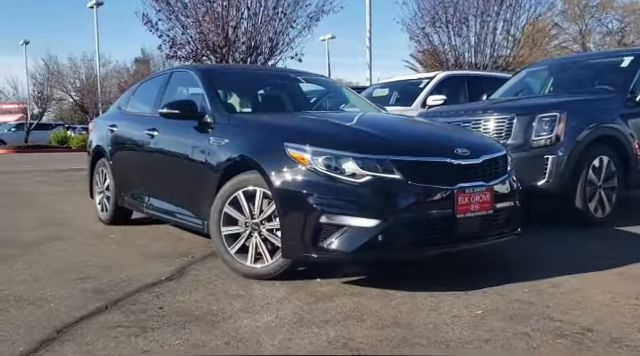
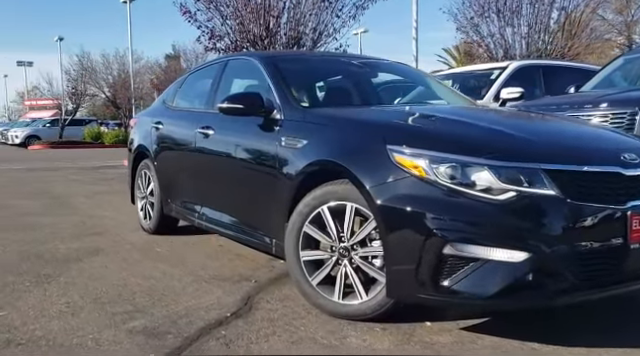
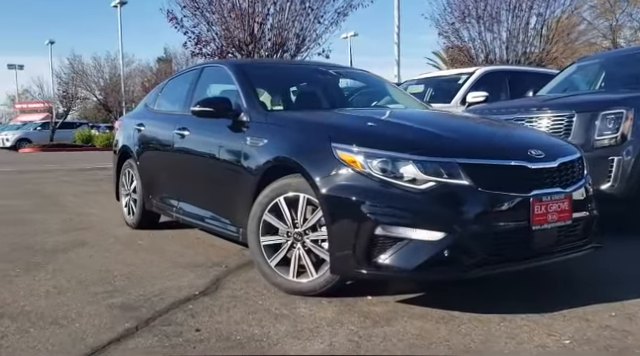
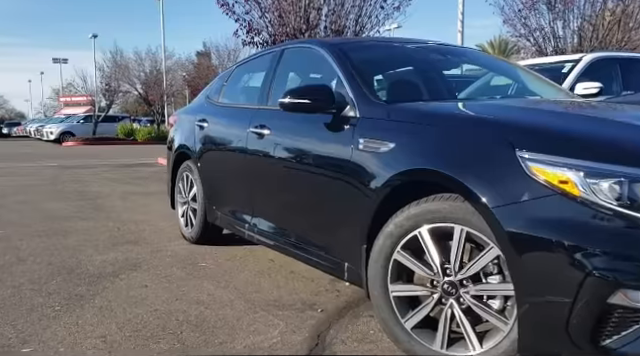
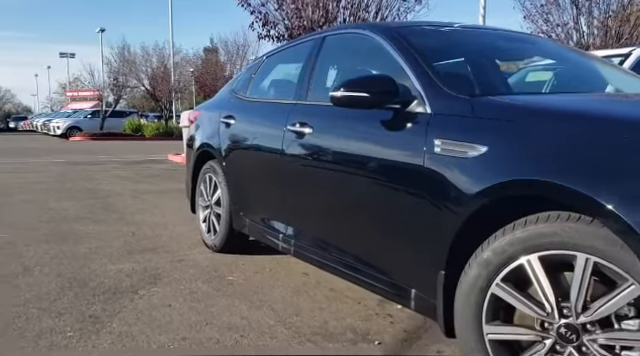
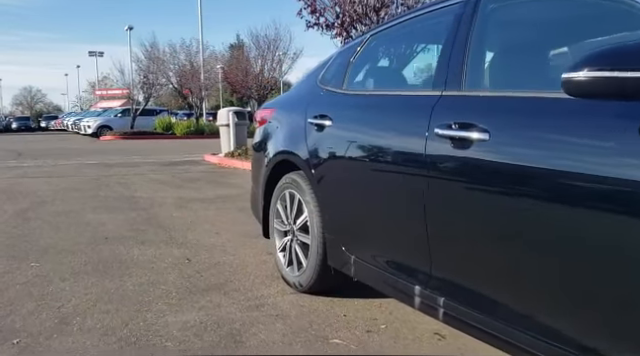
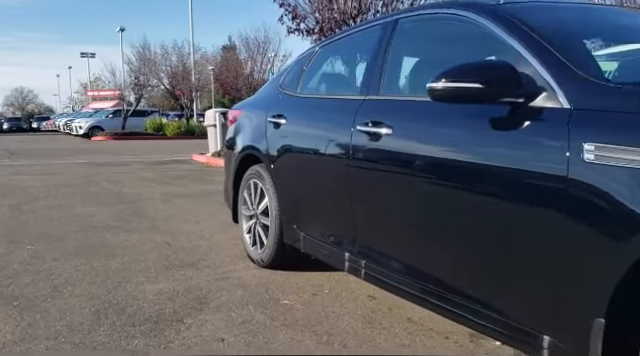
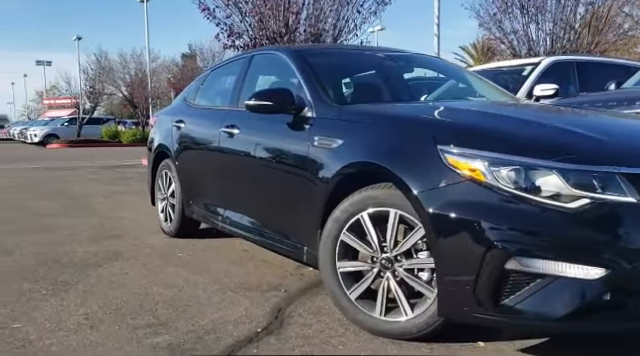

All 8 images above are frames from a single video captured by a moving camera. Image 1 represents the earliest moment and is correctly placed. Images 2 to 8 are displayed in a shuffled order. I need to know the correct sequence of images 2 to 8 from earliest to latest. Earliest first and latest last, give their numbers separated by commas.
3, 2, 8, 4, 5, 7, 6
